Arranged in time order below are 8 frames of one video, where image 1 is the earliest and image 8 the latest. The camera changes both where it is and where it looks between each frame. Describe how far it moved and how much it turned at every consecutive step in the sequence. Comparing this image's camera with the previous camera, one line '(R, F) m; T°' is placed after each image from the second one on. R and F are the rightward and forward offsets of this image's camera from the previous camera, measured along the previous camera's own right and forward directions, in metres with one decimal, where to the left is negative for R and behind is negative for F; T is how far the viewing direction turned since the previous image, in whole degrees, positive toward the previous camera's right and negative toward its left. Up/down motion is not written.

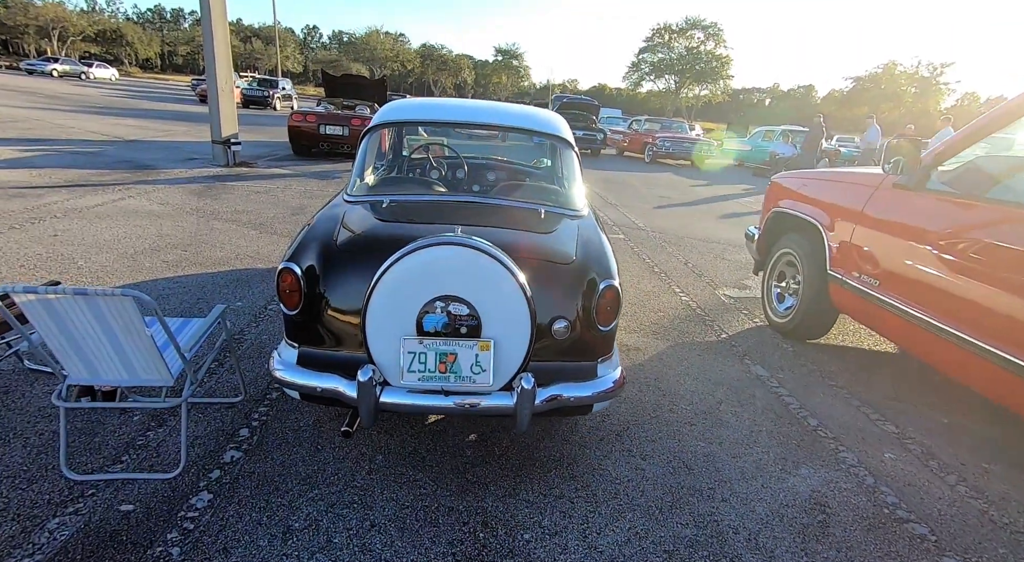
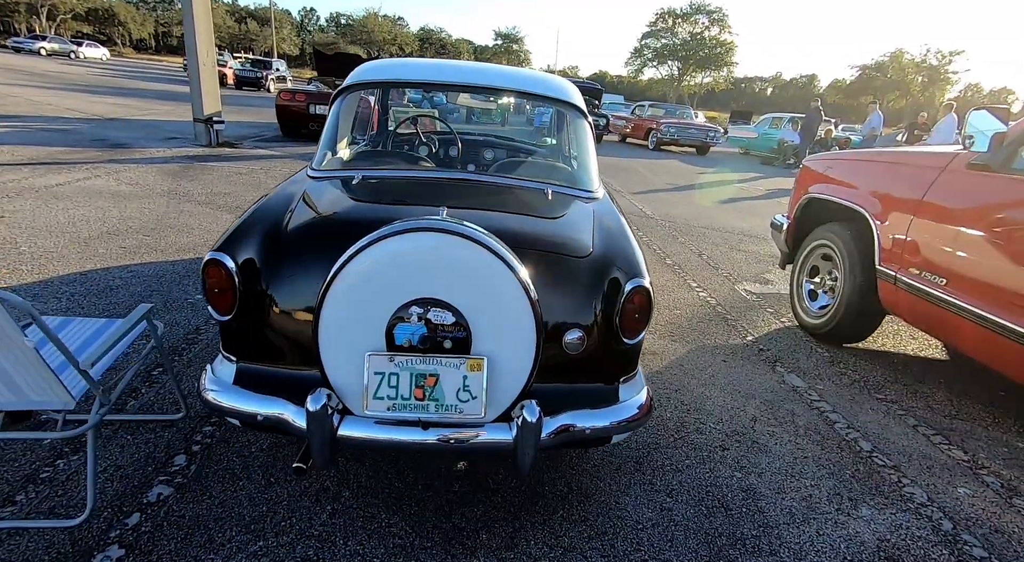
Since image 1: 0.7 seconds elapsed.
(0.0, +0.9) m; 0°
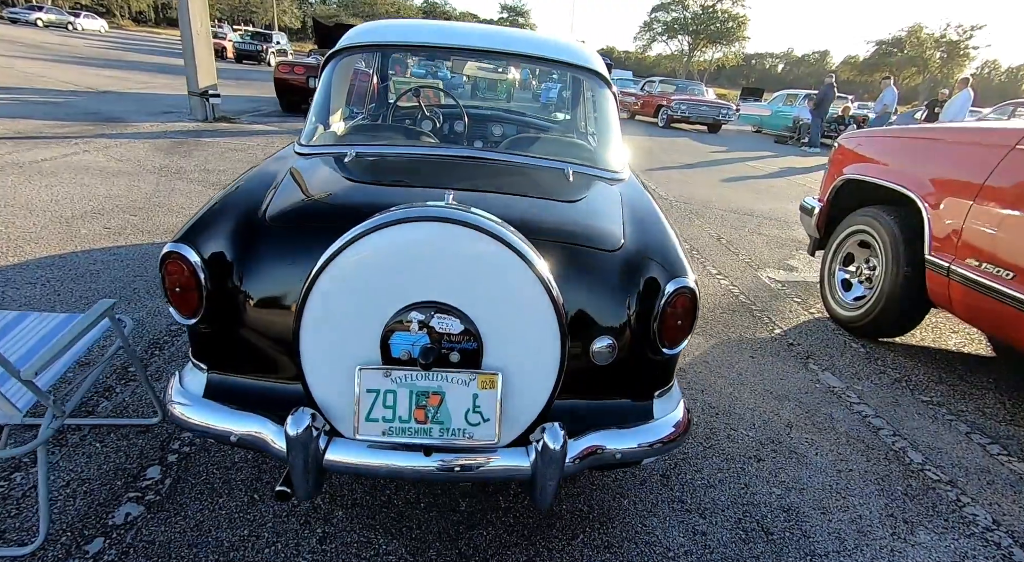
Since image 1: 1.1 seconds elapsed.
(-0.1, +0.5) m; 0°
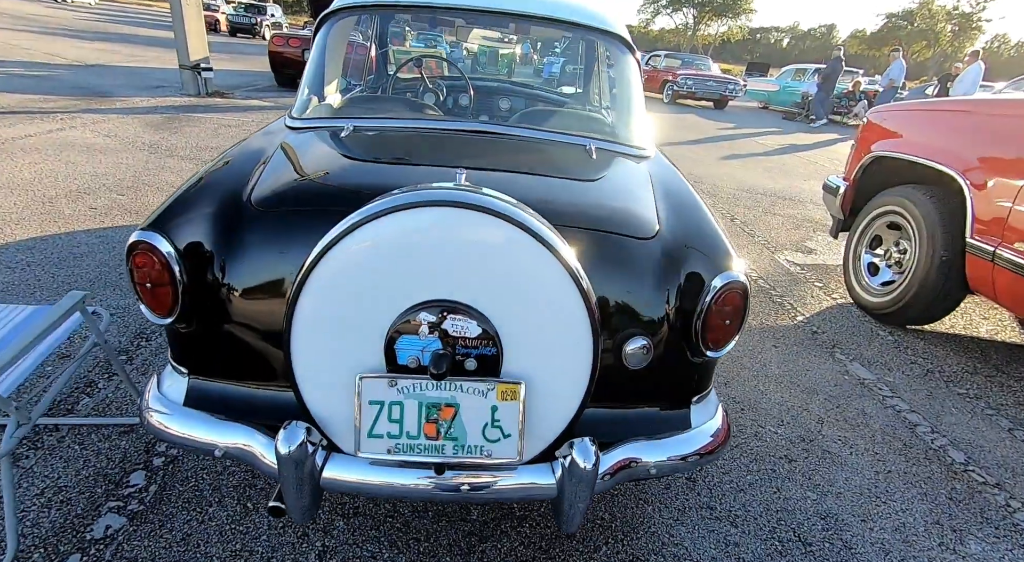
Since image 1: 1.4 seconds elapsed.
(-0.1, +0.3) m; 0°
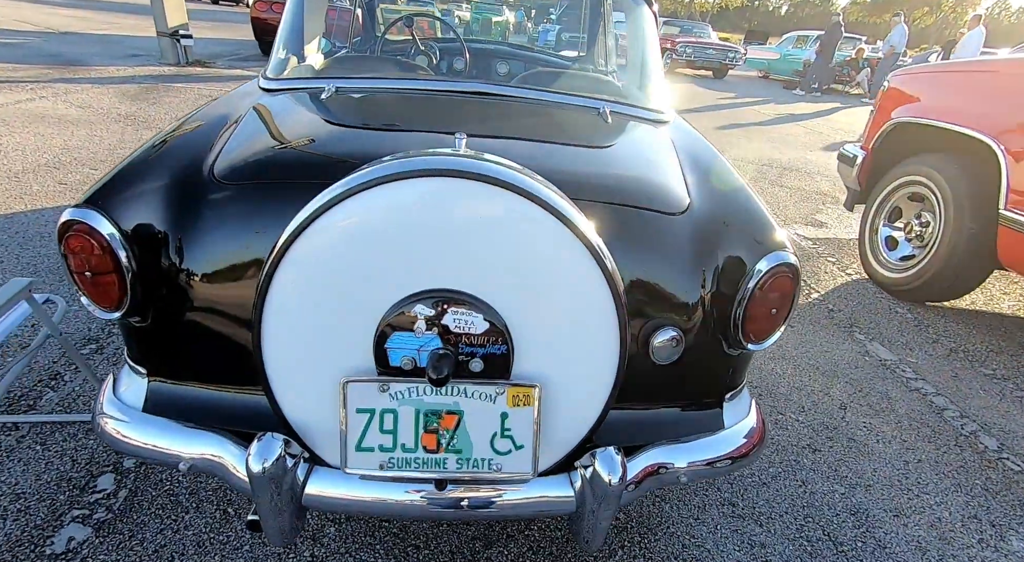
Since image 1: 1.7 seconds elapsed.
(-0.1, +0.3) m; +1°
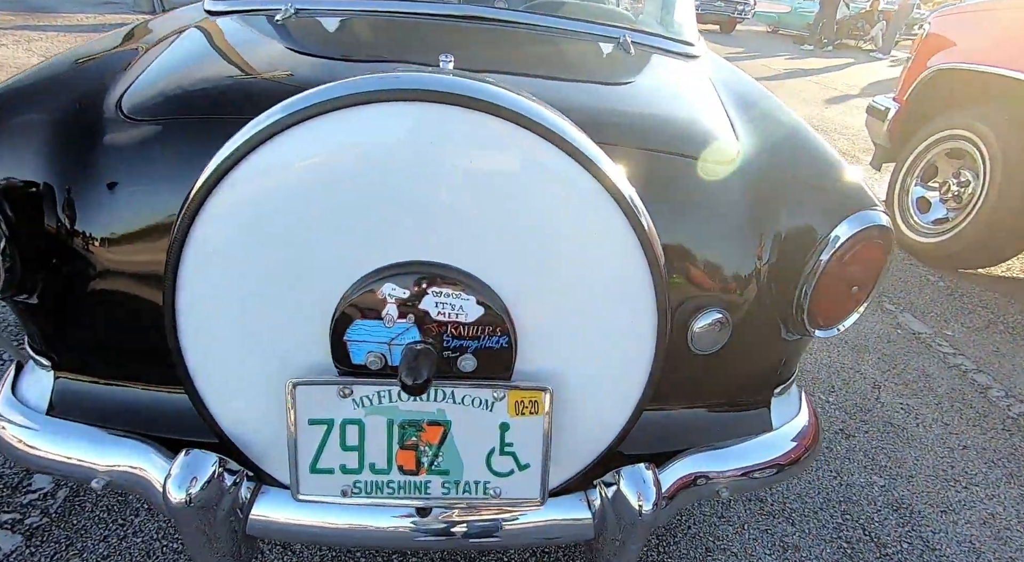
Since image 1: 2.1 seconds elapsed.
(0.0, +0.5) m; 0°
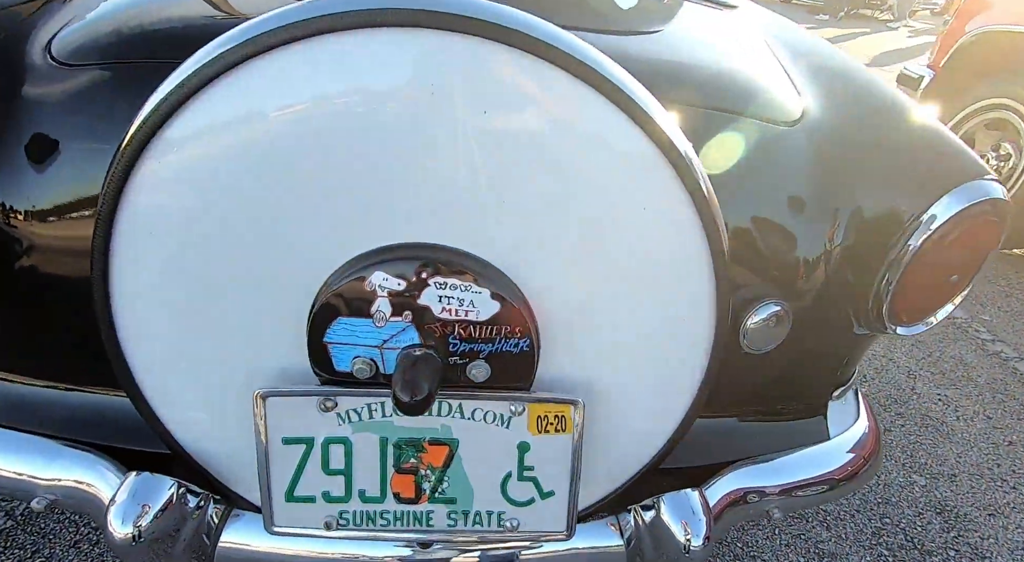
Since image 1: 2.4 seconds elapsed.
(0.0, +0.3) m; 0°
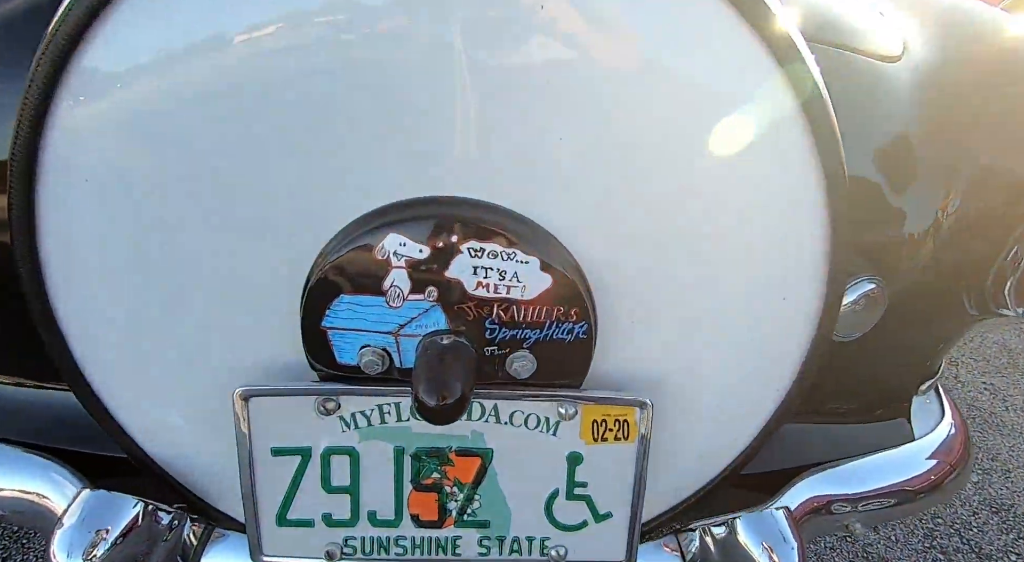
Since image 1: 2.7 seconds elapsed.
(-0.1, +0.2) m; 0°
